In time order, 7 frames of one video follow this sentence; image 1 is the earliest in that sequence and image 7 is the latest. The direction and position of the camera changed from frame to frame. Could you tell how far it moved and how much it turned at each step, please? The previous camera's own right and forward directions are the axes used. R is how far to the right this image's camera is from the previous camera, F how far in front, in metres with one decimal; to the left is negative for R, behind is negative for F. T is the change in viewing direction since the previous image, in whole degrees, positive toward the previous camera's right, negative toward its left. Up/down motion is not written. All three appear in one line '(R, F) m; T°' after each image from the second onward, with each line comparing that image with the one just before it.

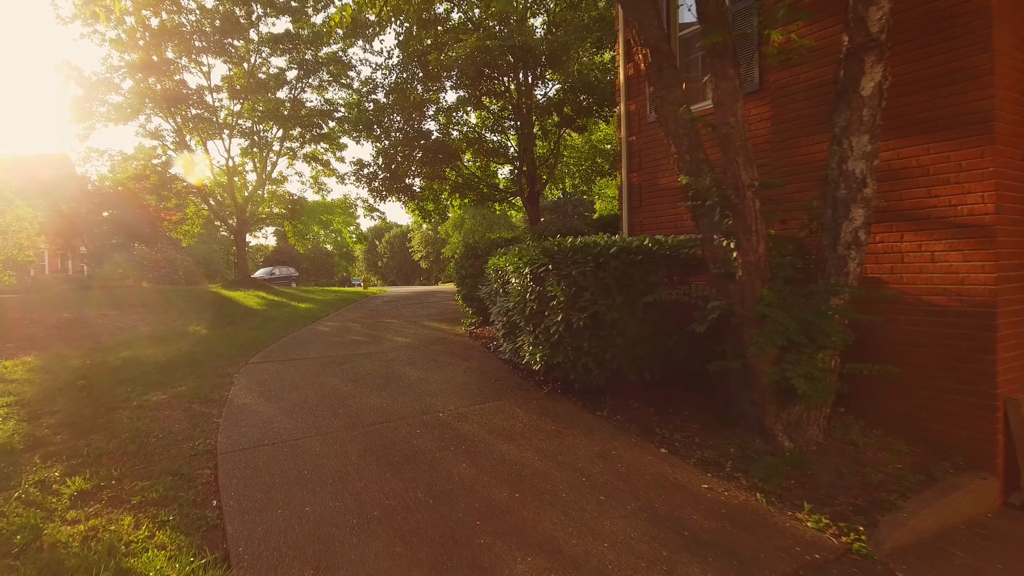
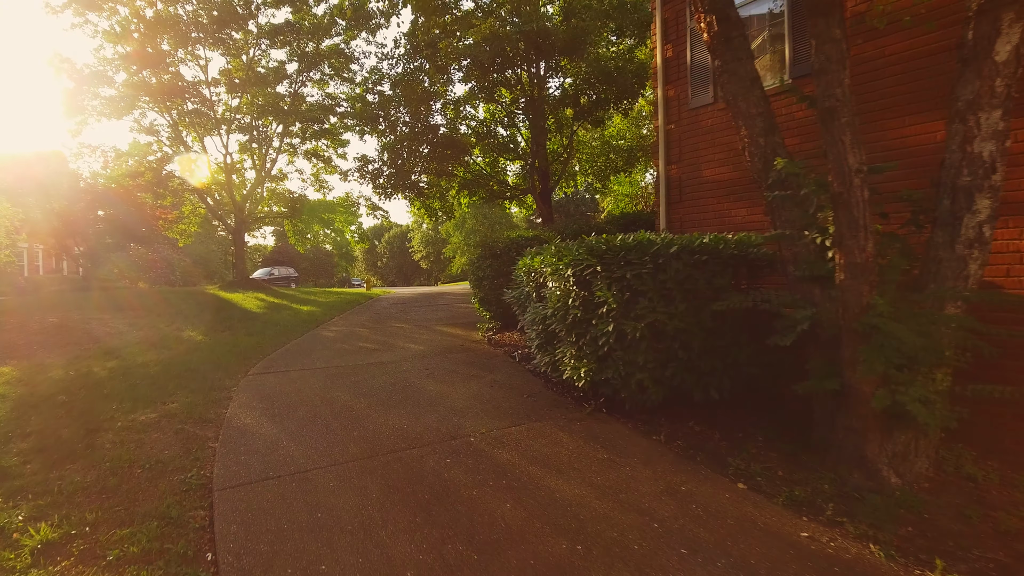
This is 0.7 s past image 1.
(-0.3, +0.8) m; 0°
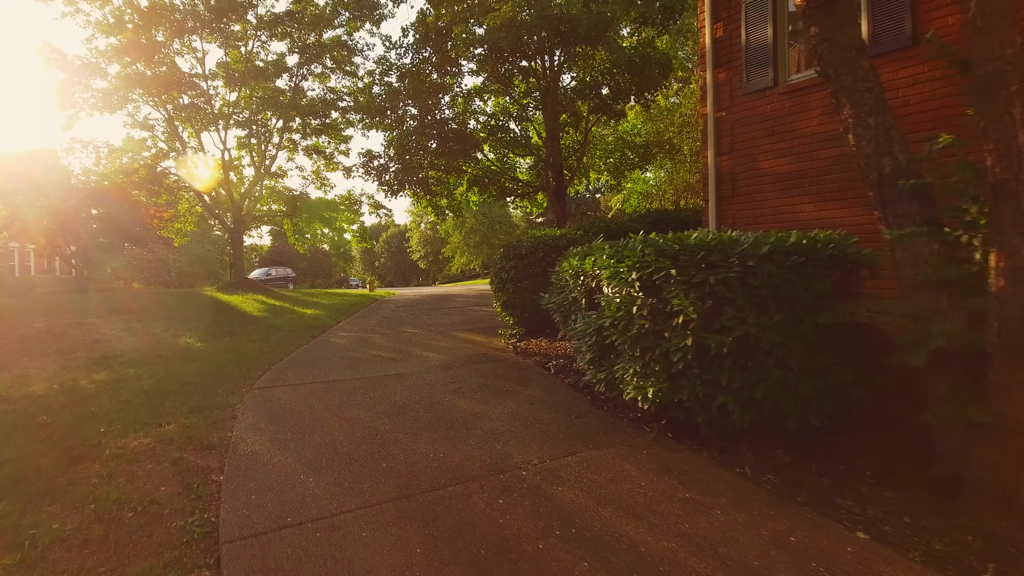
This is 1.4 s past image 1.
(-0.4, +0.7) m; 0°
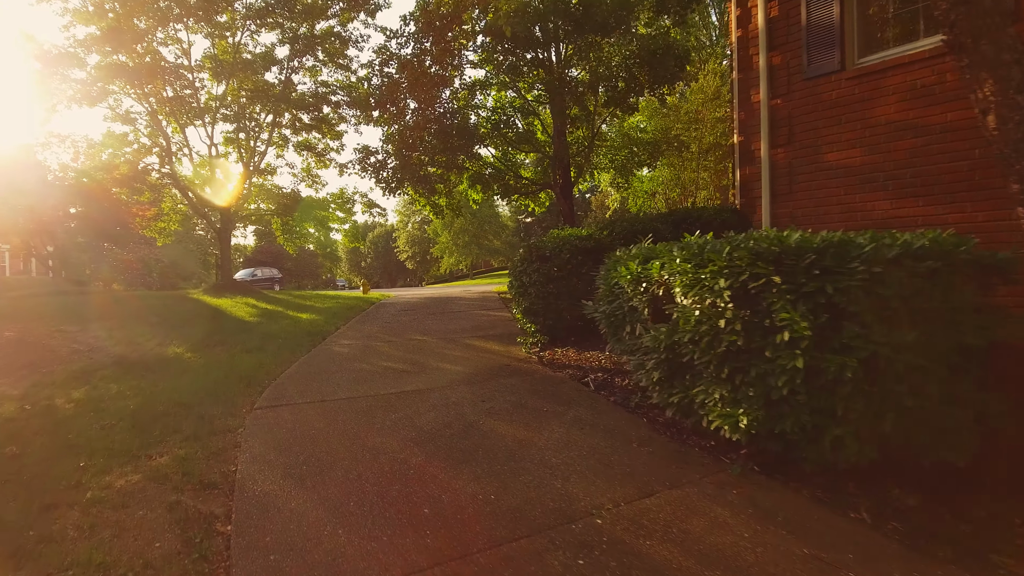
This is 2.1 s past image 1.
(-0.5, +0.7) m; +1°
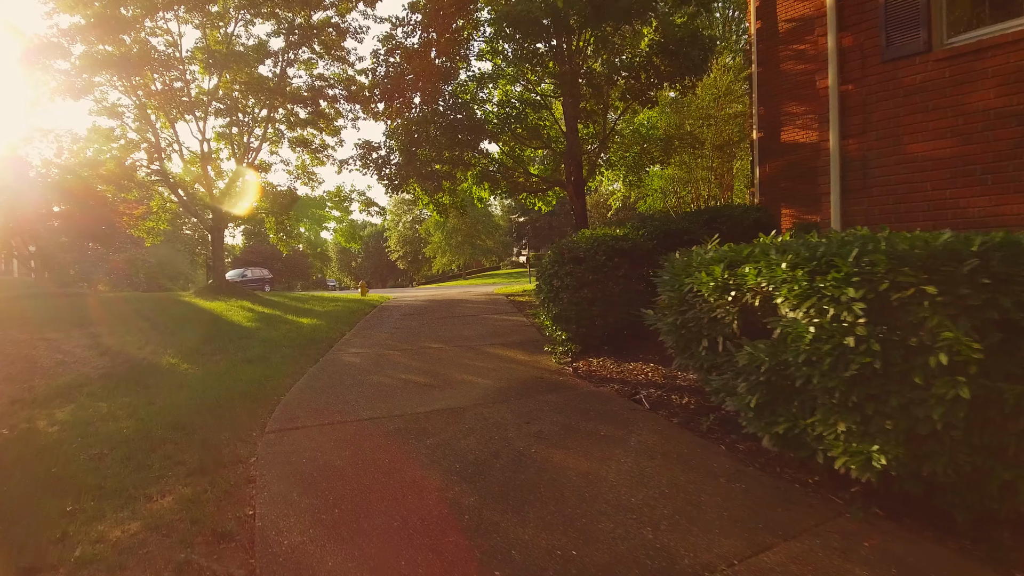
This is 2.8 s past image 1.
(-0.5, +0.7) m; +1°
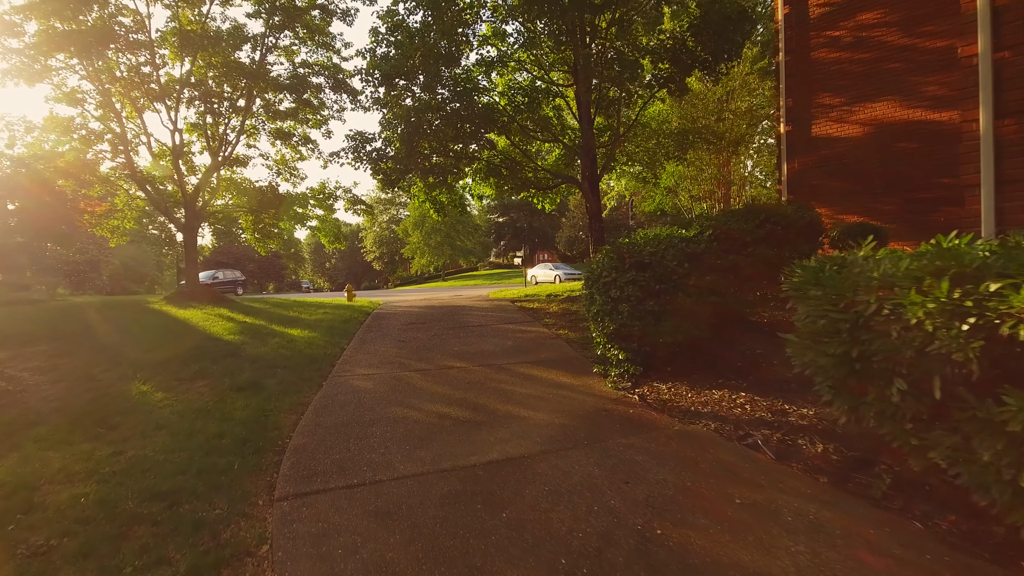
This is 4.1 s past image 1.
(-0.7, +1.2) m; +2°
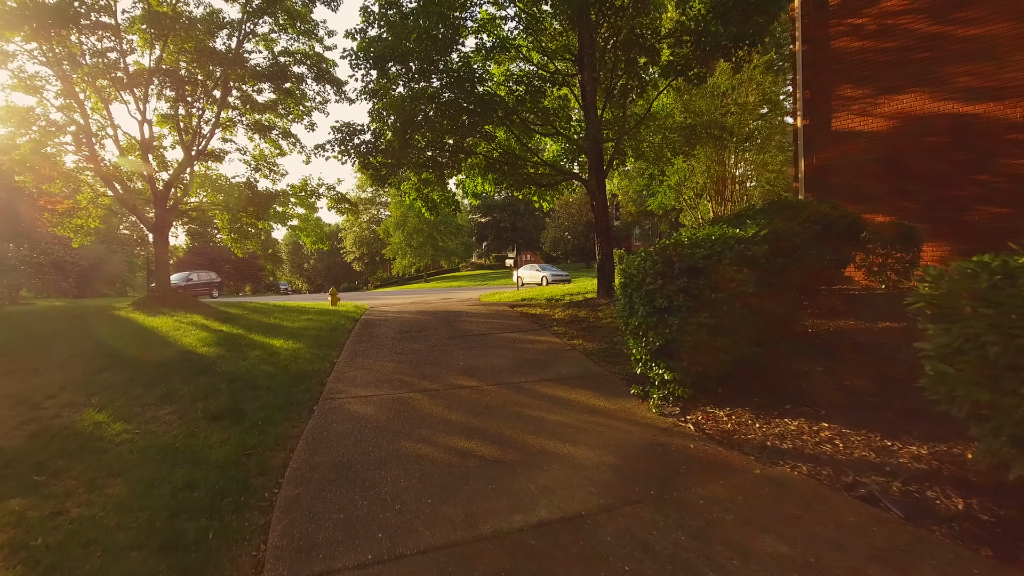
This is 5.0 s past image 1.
(-0.4, +0.9) m; +2°
